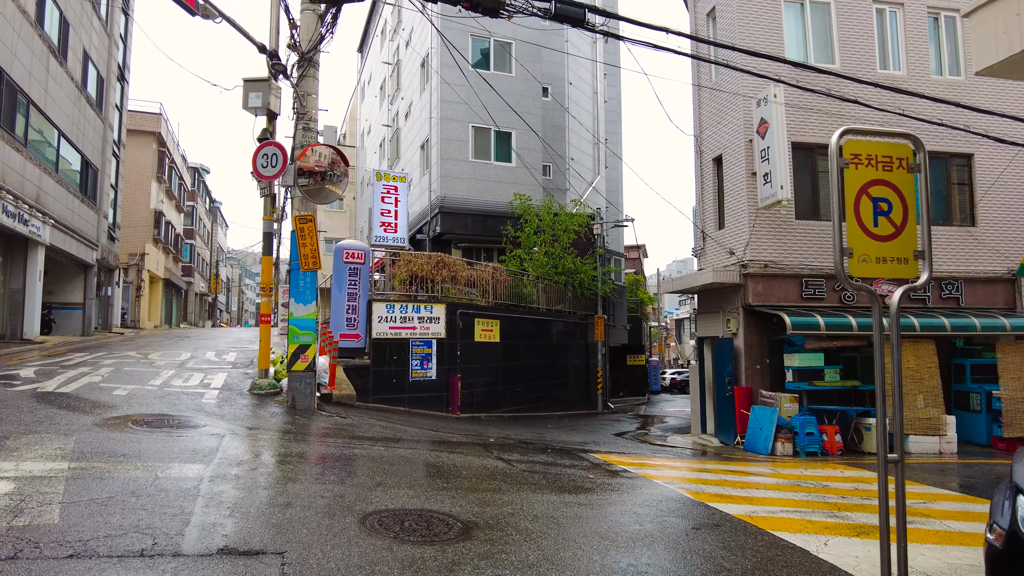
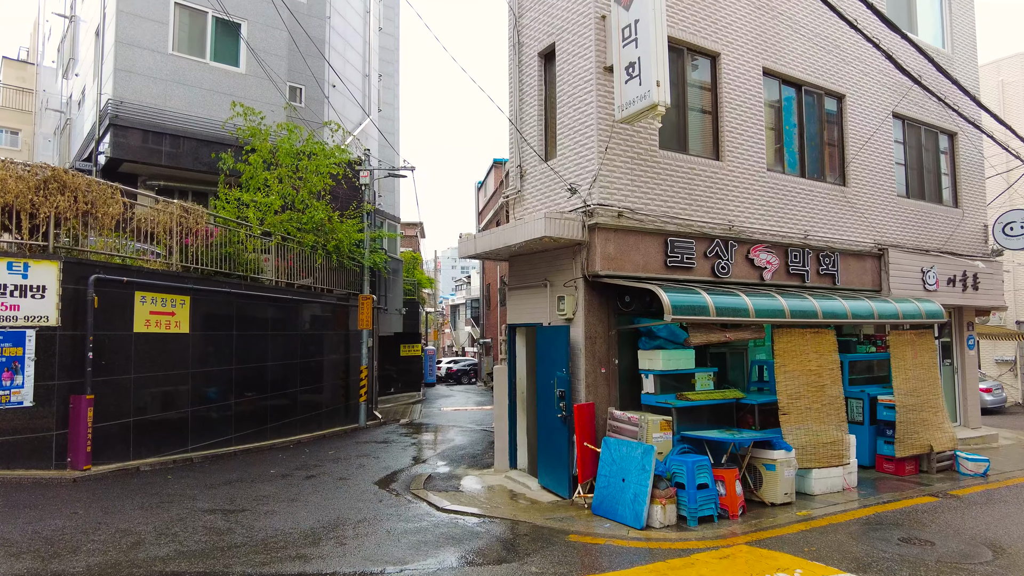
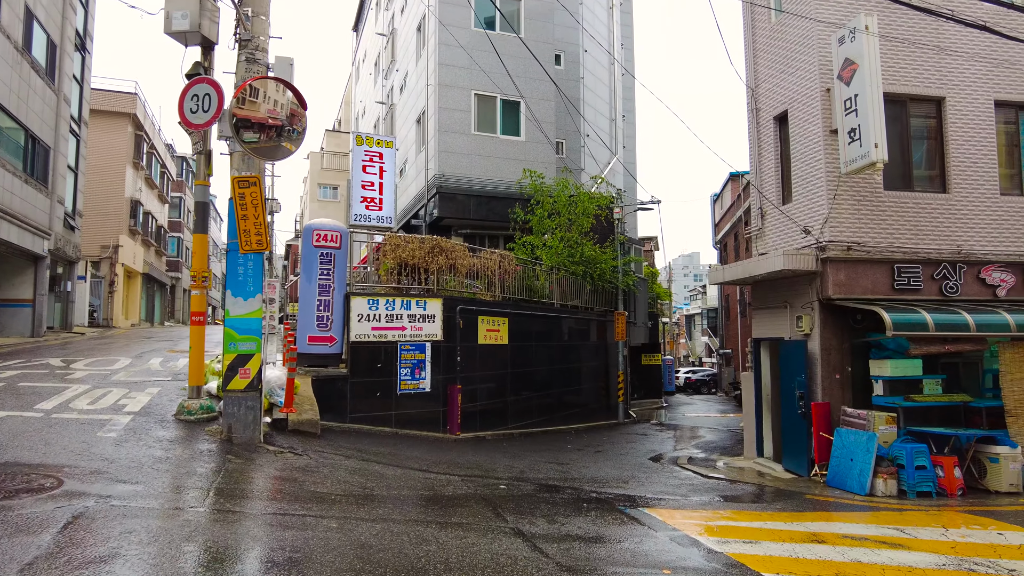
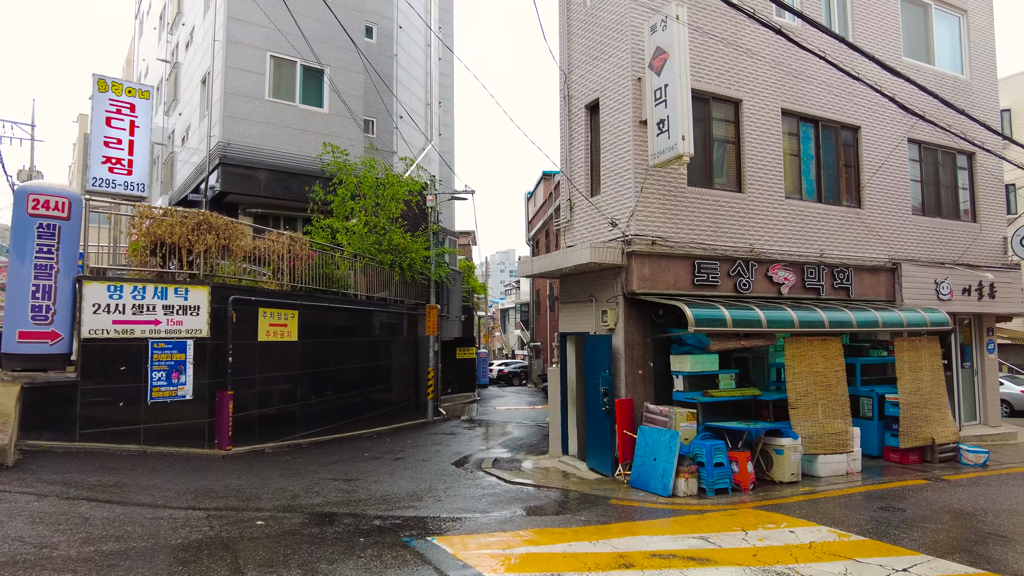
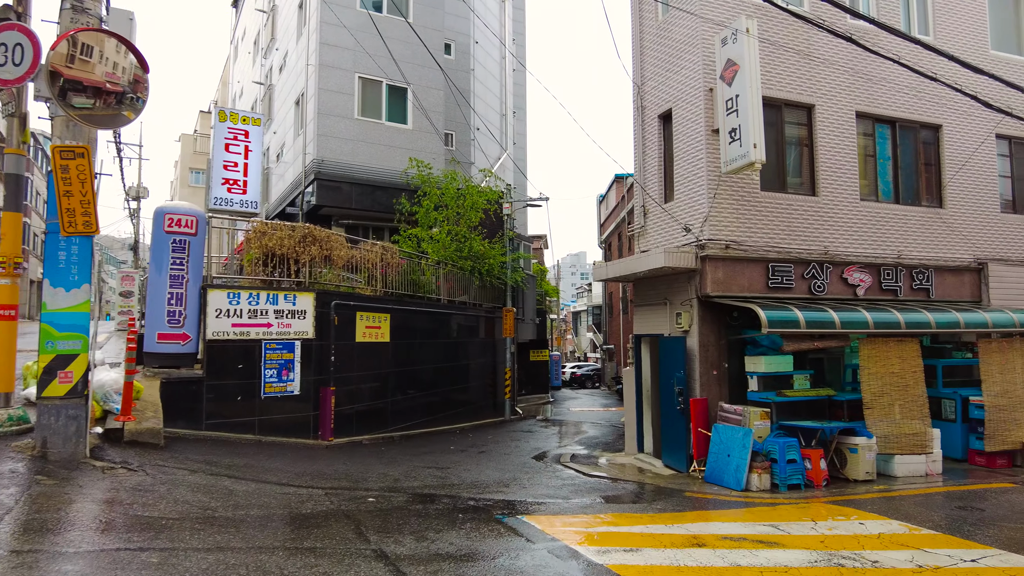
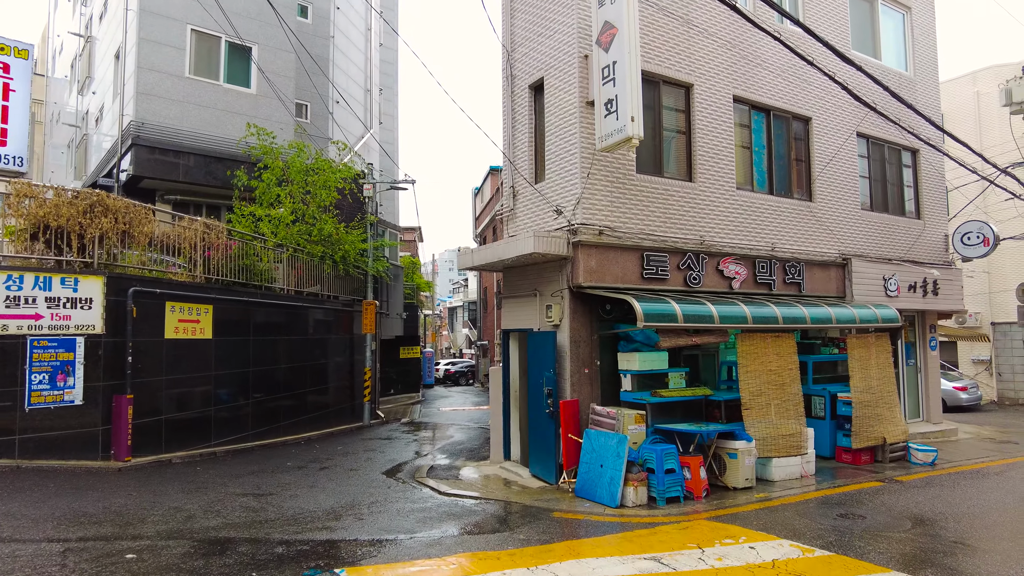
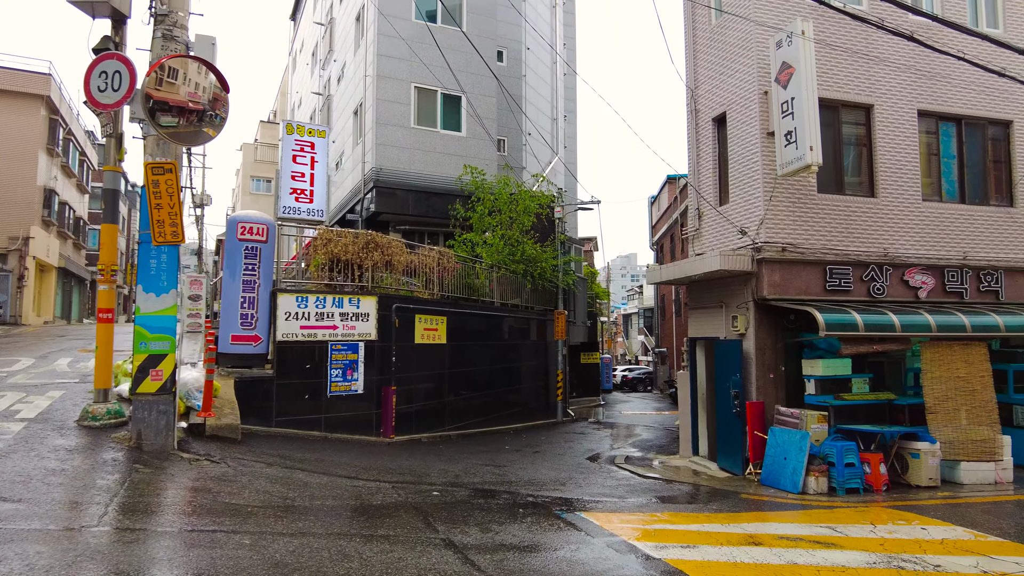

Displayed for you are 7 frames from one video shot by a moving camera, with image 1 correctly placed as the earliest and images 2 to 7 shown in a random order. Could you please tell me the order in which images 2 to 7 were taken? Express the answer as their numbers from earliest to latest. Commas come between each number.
3, 7, 5, 4, 6, 2
